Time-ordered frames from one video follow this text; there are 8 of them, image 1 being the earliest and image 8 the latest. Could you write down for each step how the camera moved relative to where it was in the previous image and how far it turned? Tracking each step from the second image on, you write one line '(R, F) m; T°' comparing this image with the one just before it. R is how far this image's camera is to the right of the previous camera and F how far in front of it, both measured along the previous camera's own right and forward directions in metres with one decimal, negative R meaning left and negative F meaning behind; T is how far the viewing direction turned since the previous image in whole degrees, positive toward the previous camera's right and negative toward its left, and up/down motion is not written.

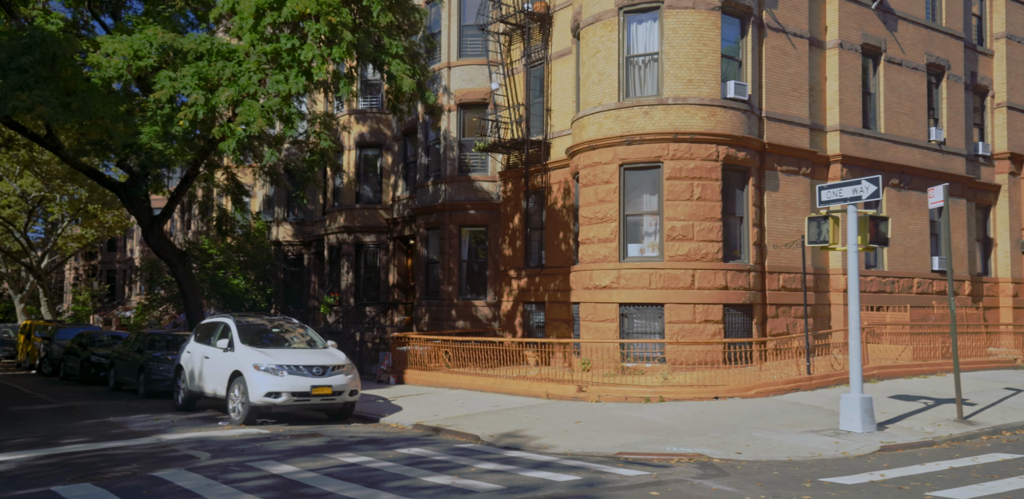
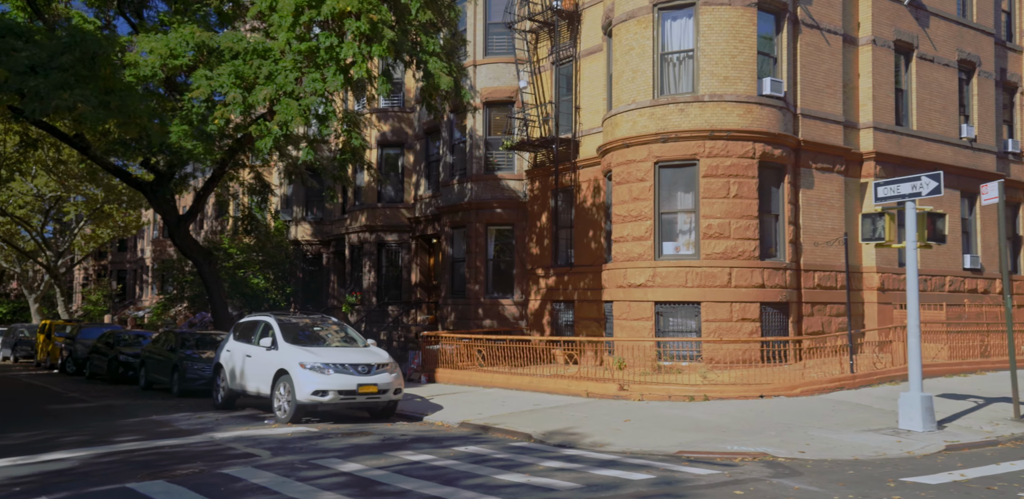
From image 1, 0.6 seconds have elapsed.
(-0.6, +0.1) m; -1°
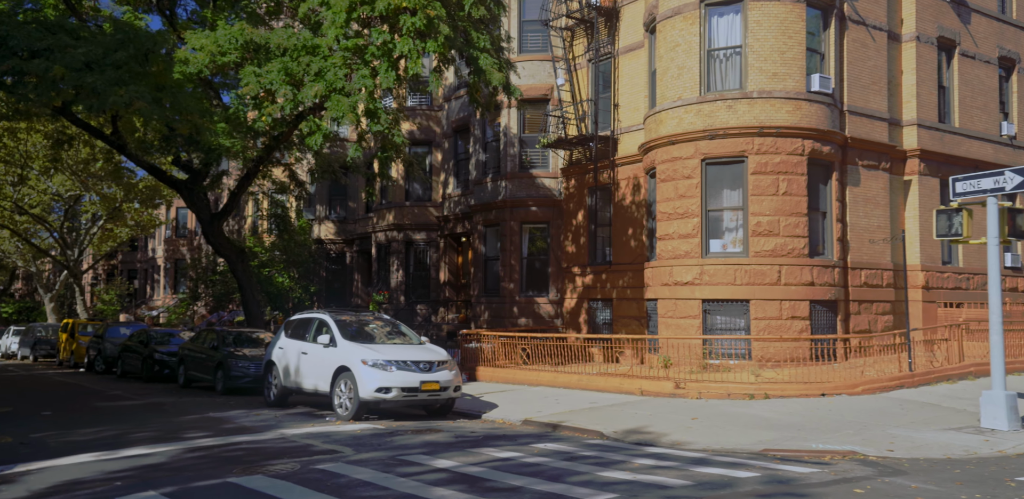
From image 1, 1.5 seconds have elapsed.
(-0.8, +0.1) m; 0°
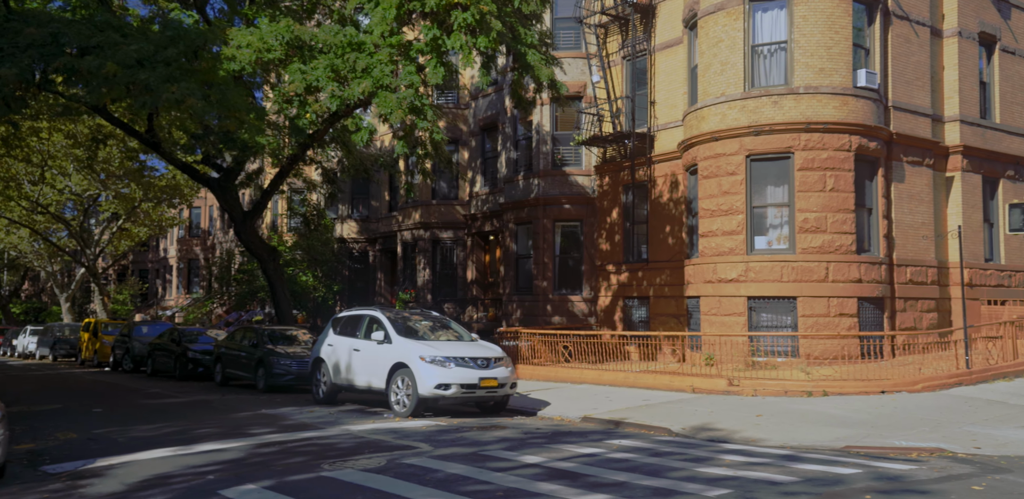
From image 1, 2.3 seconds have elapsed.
(-0.8, +0.1) m; -1°
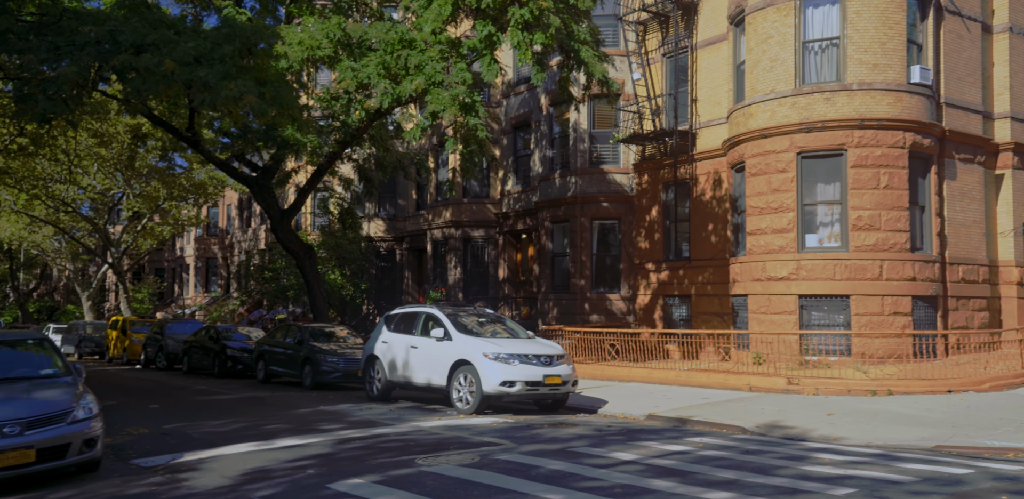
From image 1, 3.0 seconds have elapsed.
(-0.8, +0.1) m; -1°
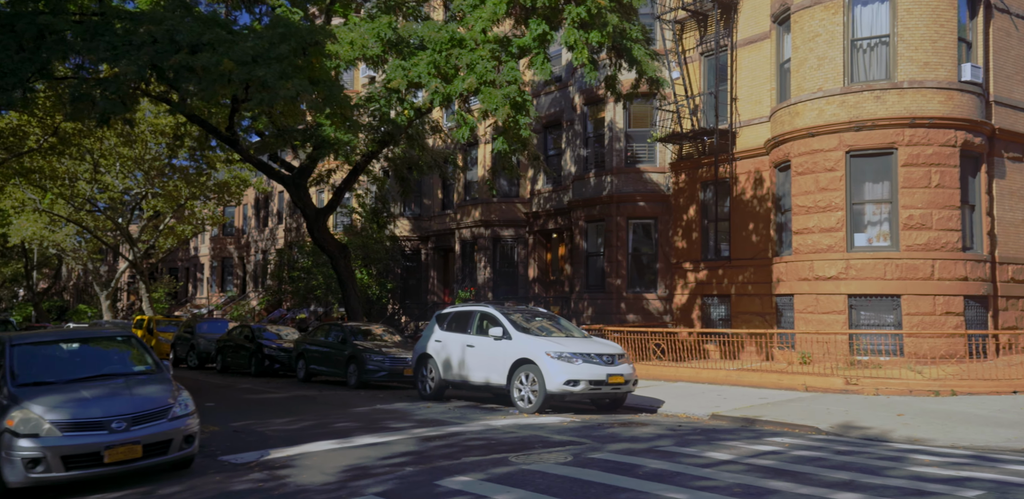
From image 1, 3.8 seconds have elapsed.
(-0.8, 0.0) m; -1°
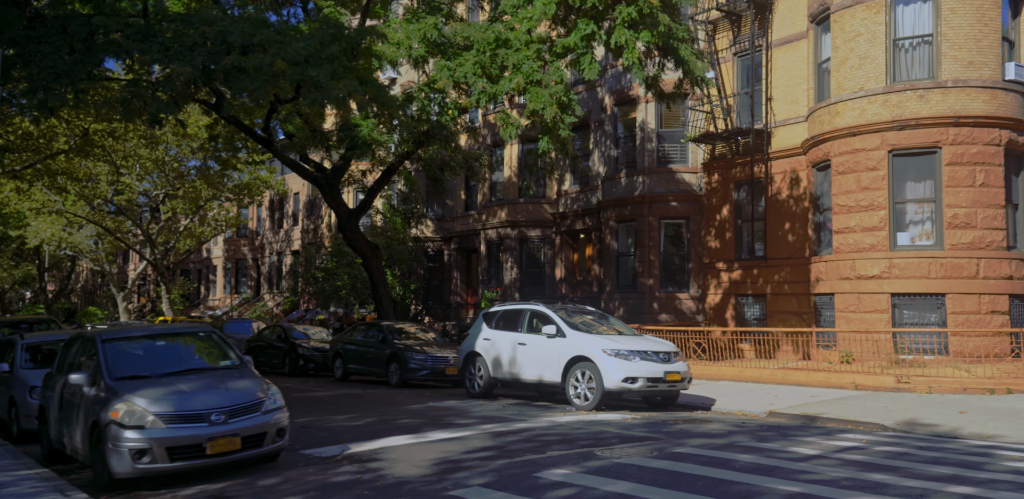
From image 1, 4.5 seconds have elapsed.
(-0.7, -0.1) m; -1°
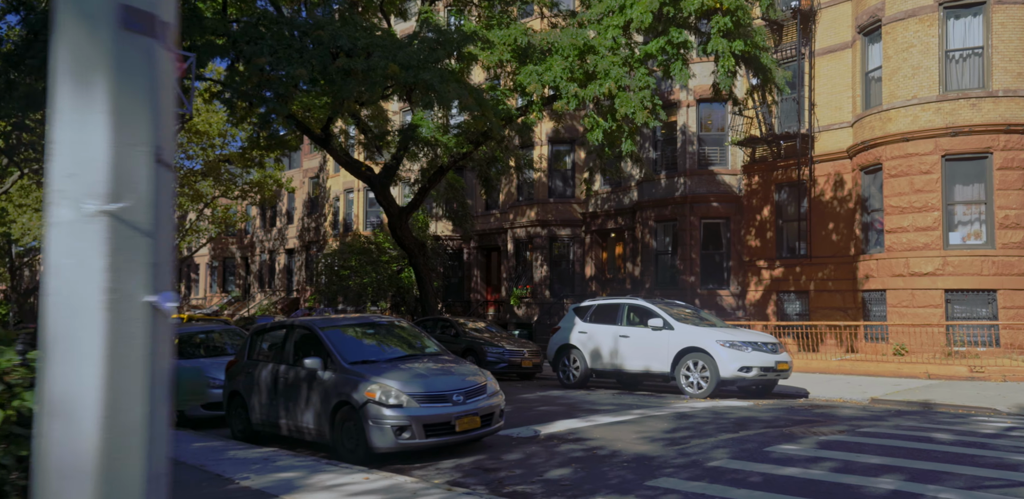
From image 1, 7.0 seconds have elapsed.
(-2.4, -0.7) m; +2°
